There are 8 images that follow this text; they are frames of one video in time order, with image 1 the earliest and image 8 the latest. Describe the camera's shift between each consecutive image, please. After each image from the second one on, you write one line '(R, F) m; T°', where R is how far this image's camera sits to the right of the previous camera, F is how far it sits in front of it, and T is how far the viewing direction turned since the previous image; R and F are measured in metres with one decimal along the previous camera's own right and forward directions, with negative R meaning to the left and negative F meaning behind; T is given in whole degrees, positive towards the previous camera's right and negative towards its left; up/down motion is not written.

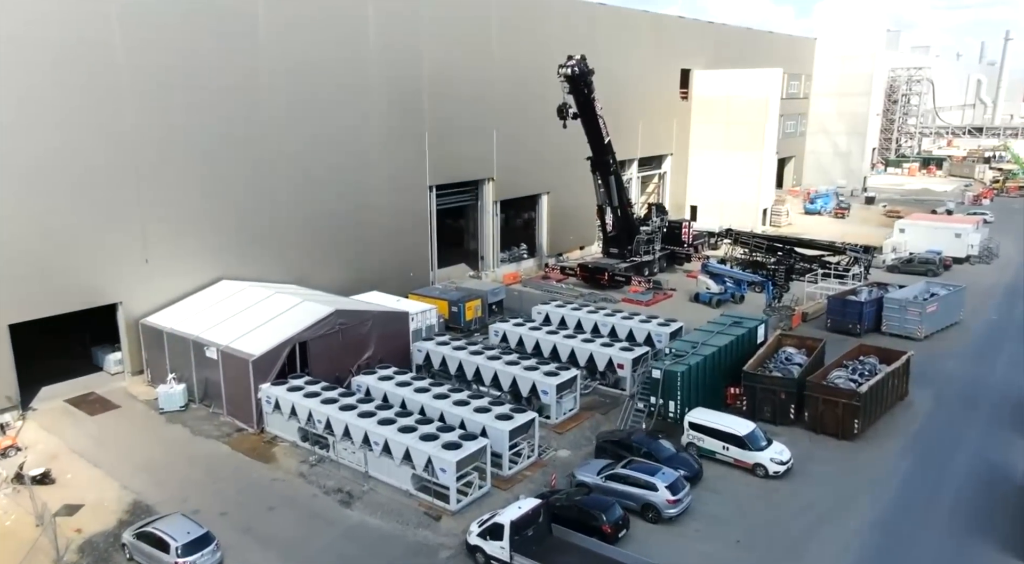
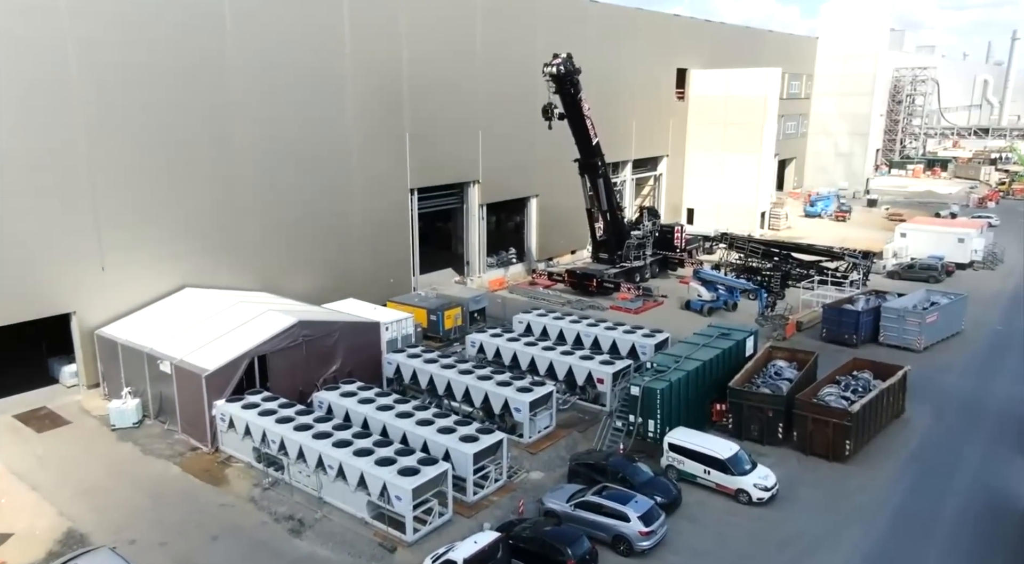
(+0.8, +1.1) m; 0°
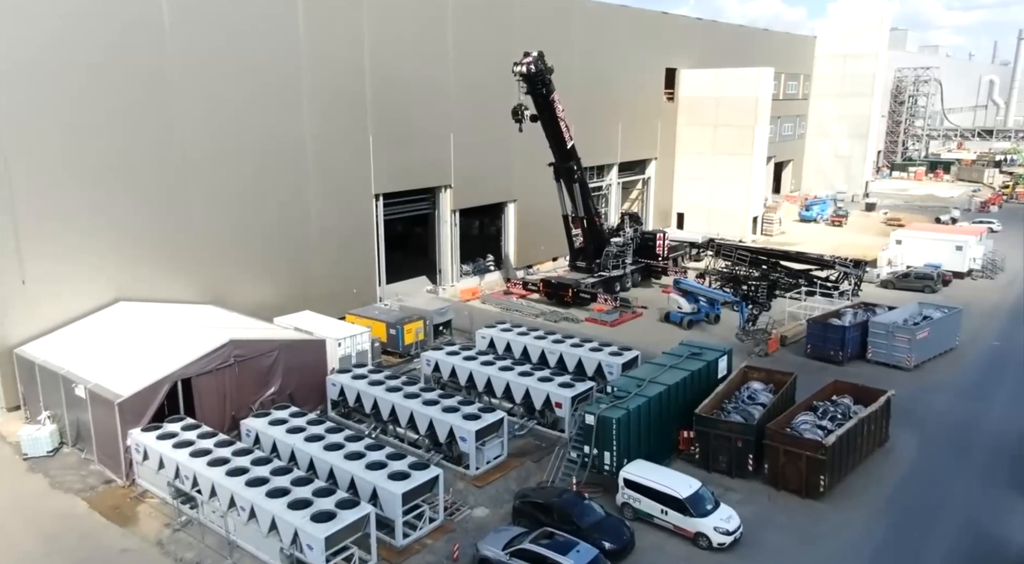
(+1.3, +1.6) m; 0°
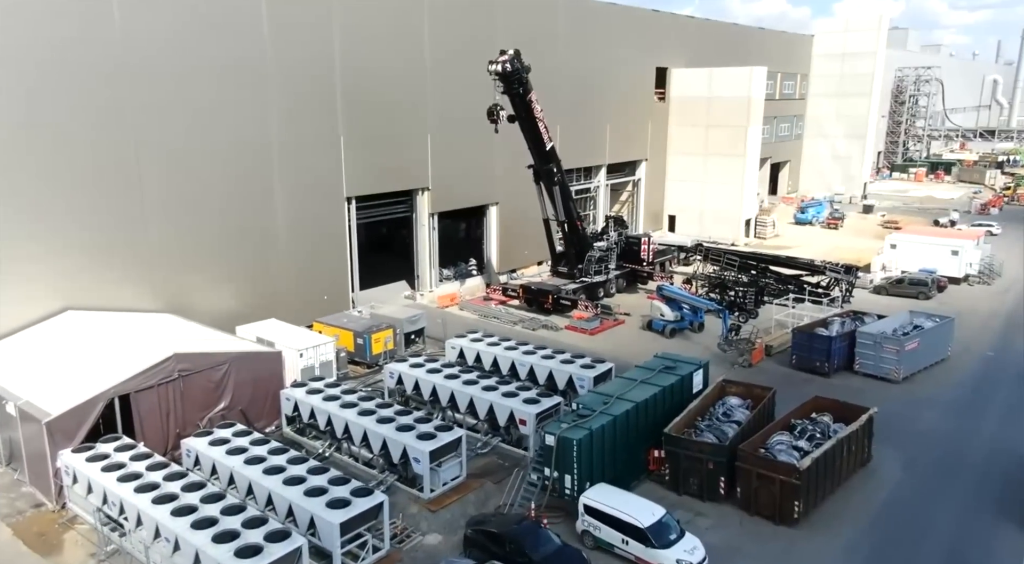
(+1.0, +1.0) m; 0°
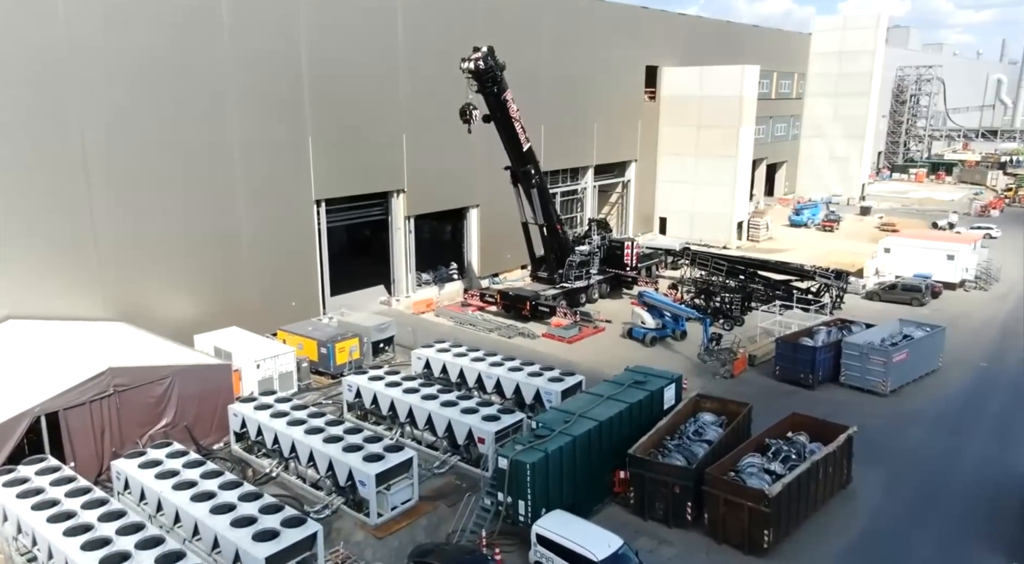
(+1.0, +1.0) m; 0°
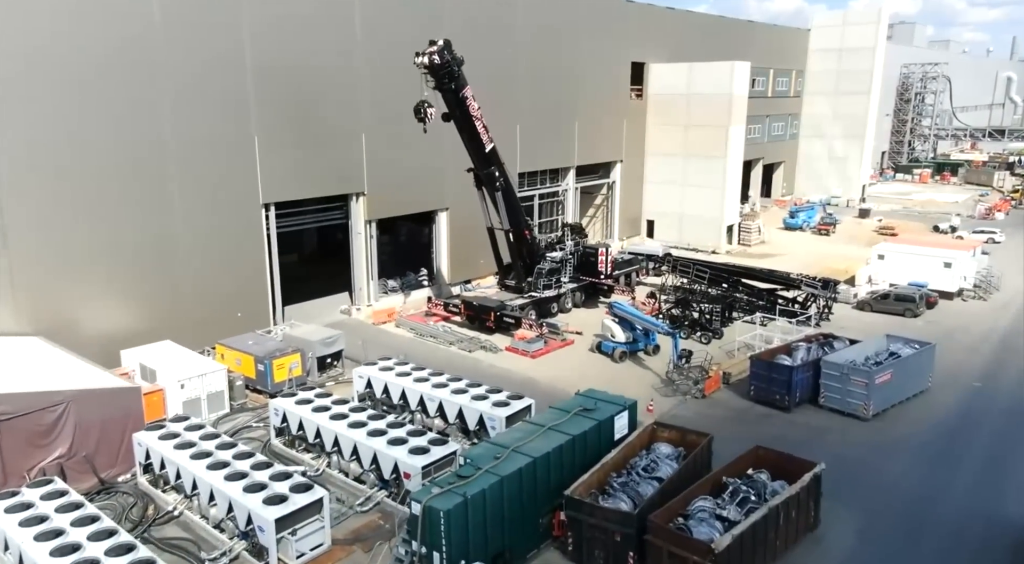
(+1.5, +1.8) m; -1°
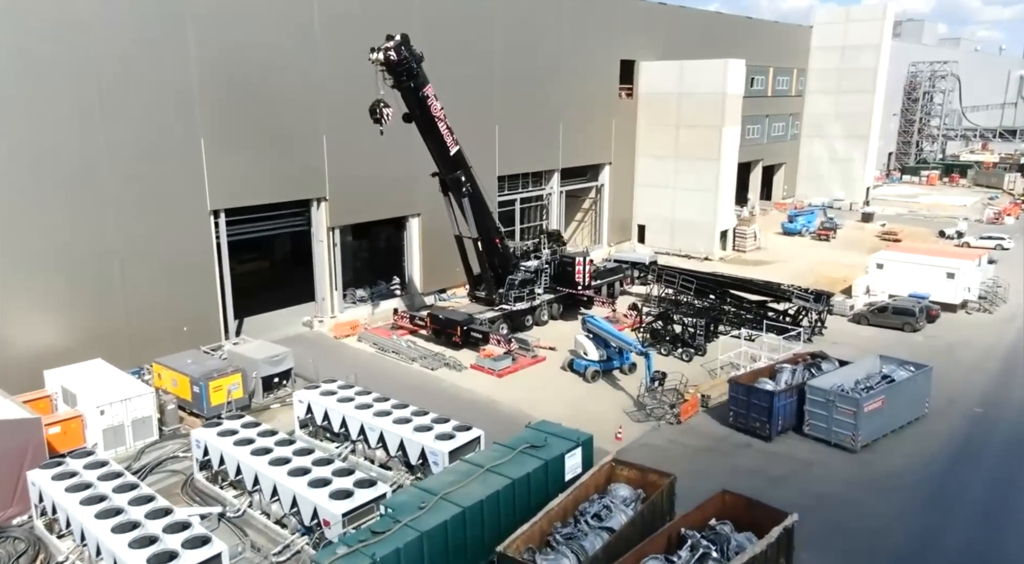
(+1.3, +1.8) m; -1°
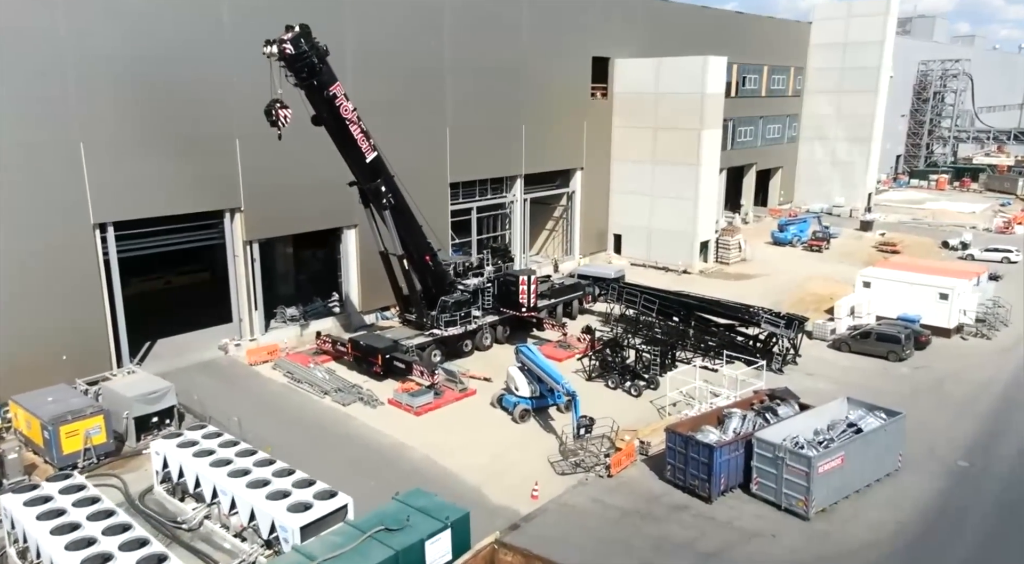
(+2.5, +2.9) m; -1°
